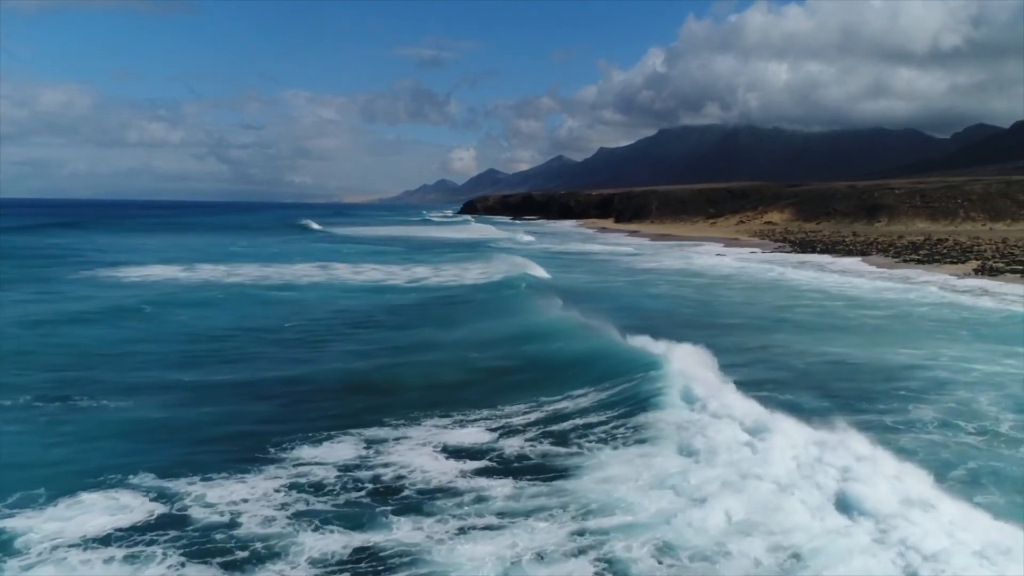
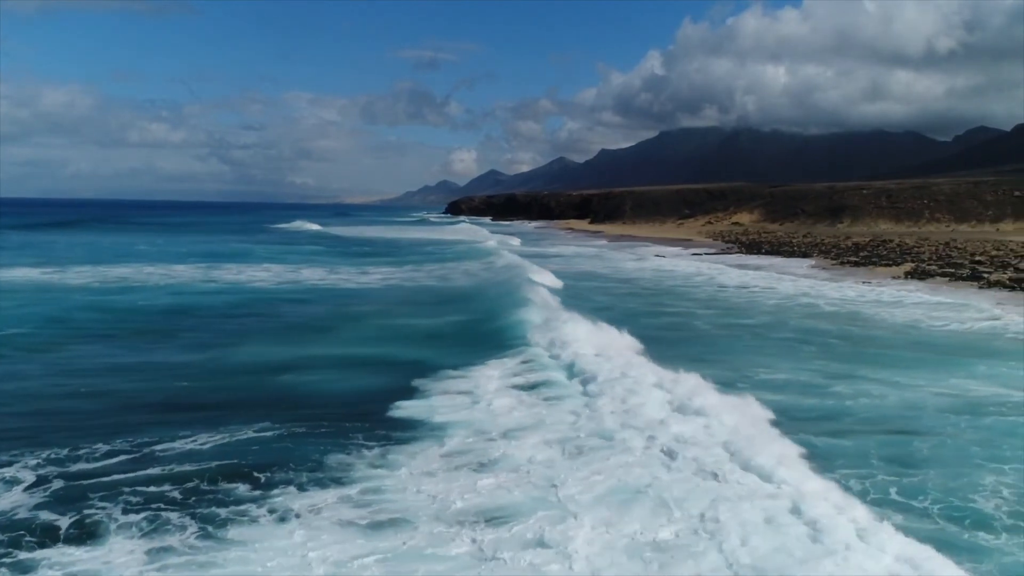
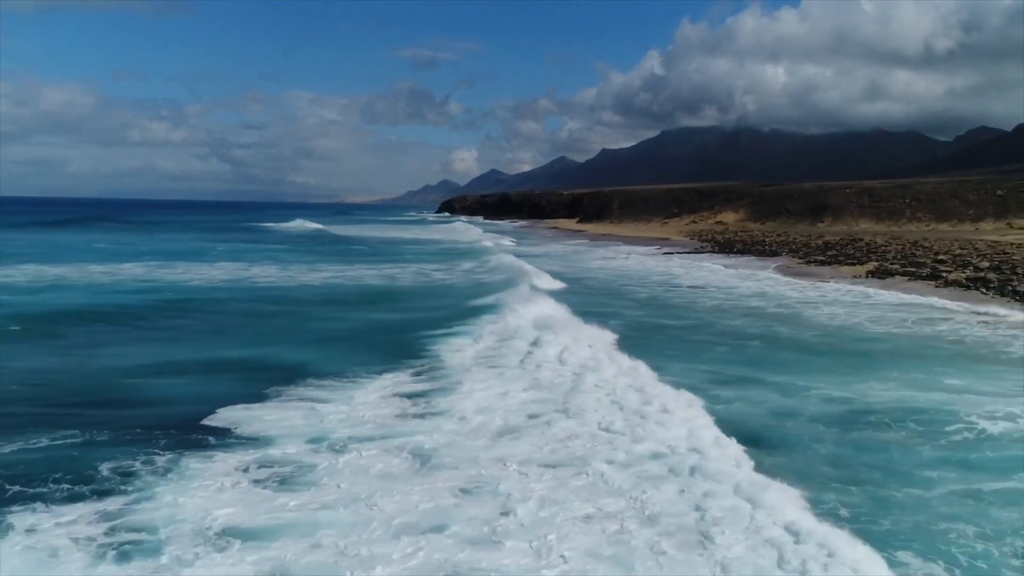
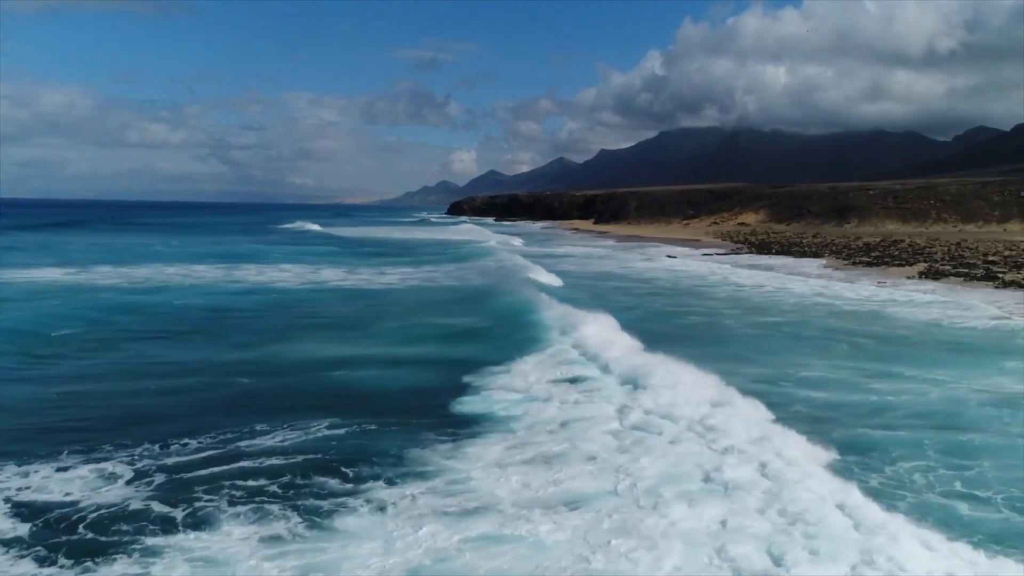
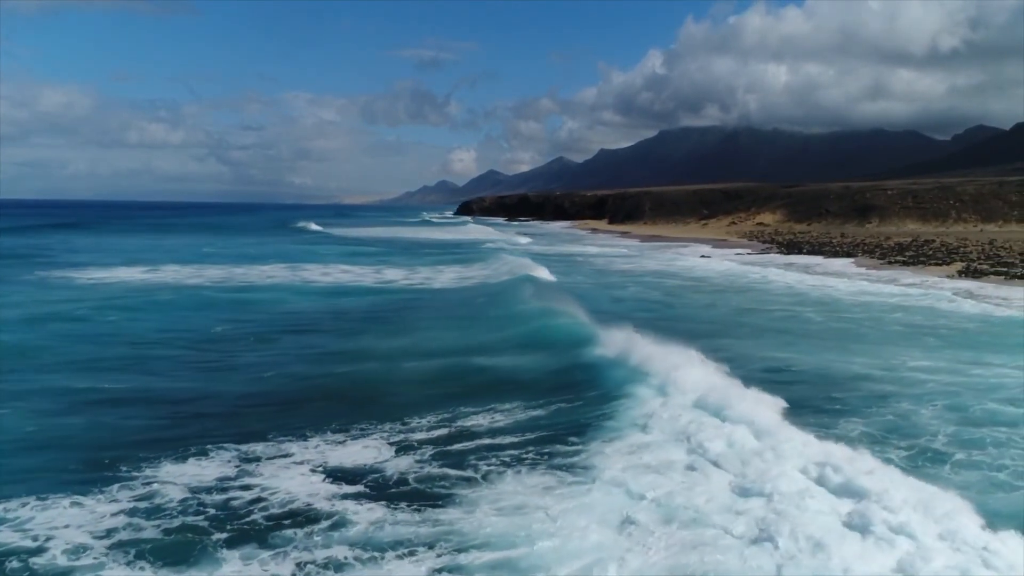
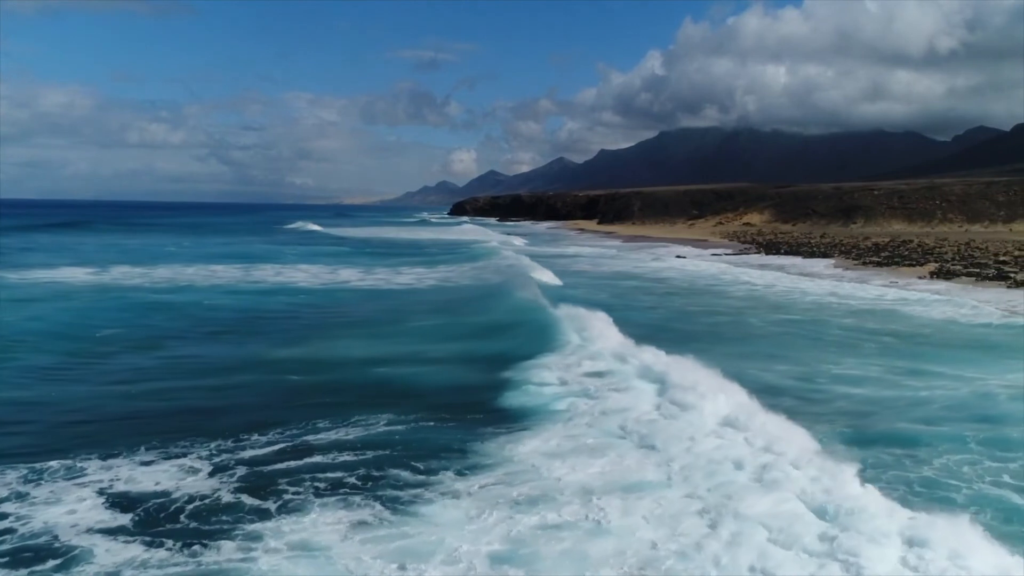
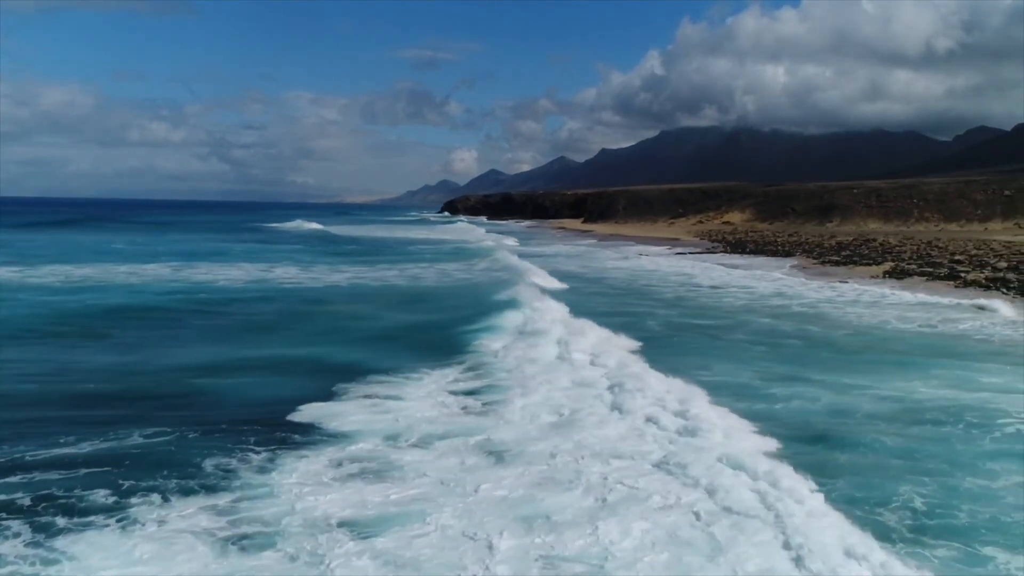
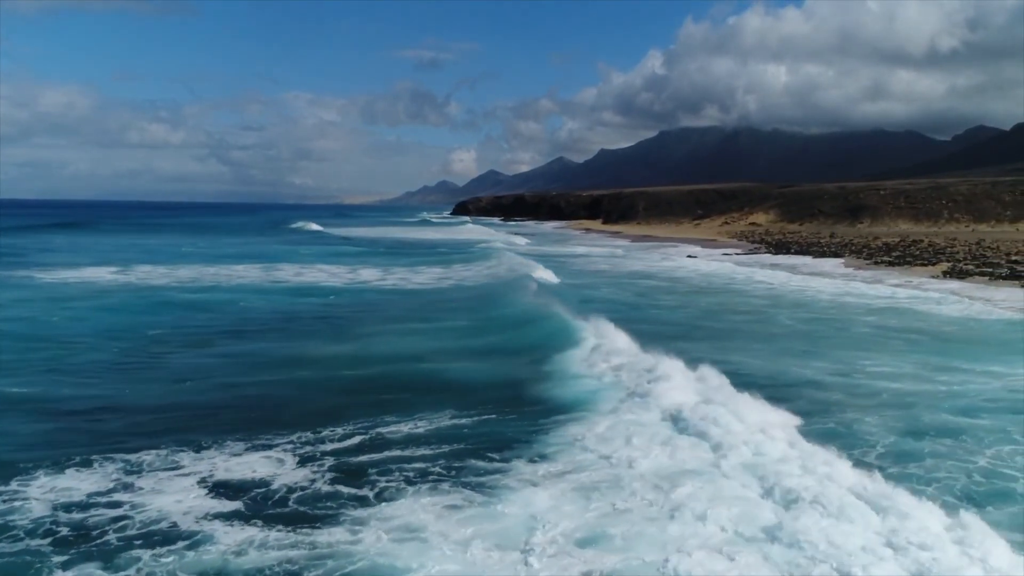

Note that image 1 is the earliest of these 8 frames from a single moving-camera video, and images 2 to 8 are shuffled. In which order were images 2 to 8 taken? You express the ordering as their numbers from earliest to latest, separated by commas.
5, 8, 6, 4, 2, 7, 3
